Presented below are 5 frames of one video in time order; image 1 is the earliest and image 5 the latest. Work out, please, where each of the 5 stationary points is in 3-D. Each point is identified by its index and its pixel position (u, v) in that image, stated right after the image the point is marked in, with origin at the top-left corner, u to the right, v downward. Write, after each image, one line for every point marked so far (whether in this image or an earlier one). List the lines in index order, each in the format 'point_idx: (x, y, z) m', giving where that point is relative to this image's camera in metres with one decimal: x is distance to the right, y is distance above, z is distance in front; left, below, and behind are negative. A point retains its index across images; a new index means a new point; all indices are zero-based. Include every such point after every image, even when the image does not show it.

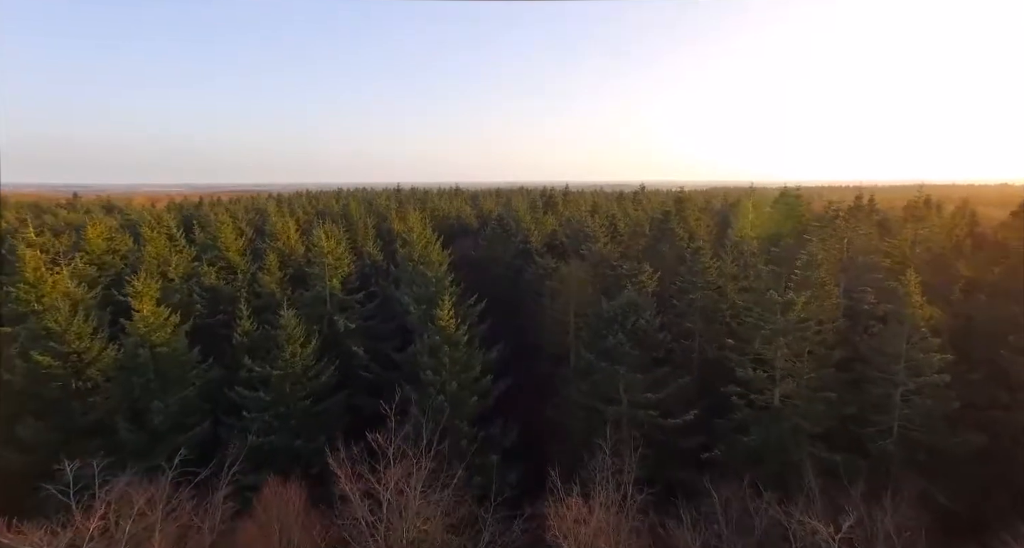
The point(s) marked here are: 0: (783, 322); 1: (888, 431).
0: (+10.3, -1.8, +19.2) m
1: (+14.2, -5.9, +19.1) m
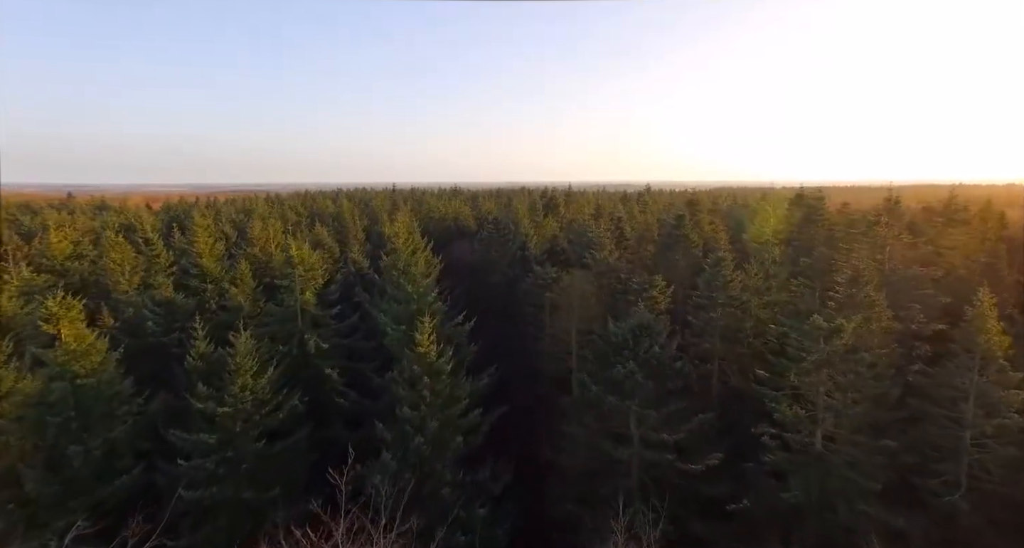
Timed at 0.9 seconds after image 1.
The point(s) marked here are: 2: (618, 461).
0: (+10.0, -2.5, +15.9) m
1: (+13.9, -6.6, +15.8) m
2: (+4.0, -7.0, +19.0) m
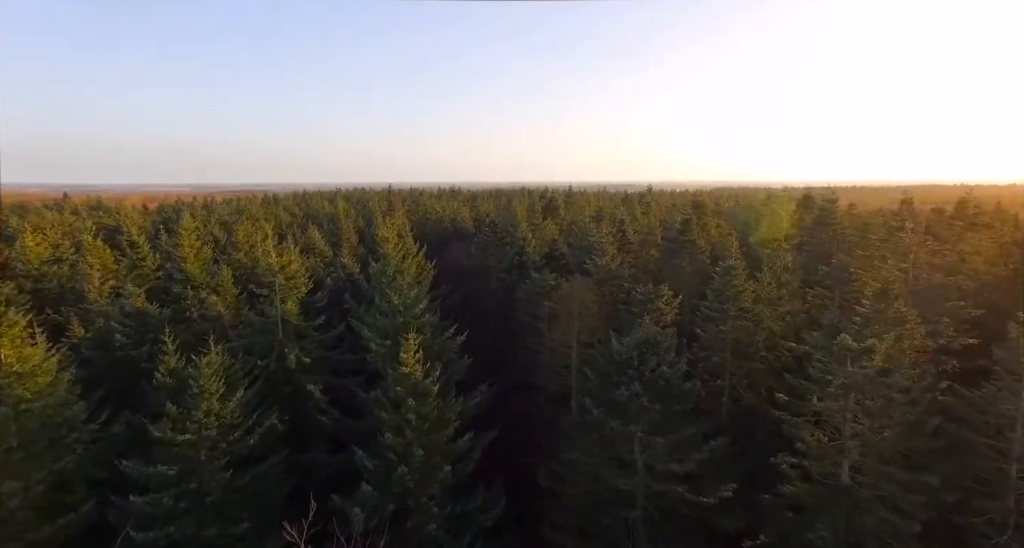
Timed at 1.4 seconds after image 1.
0: (+9.8, -2.9, +14.3) m
1: (+13.7, -7.0, +14.1) m
2: (+3.8, -7.4, +17.3) m
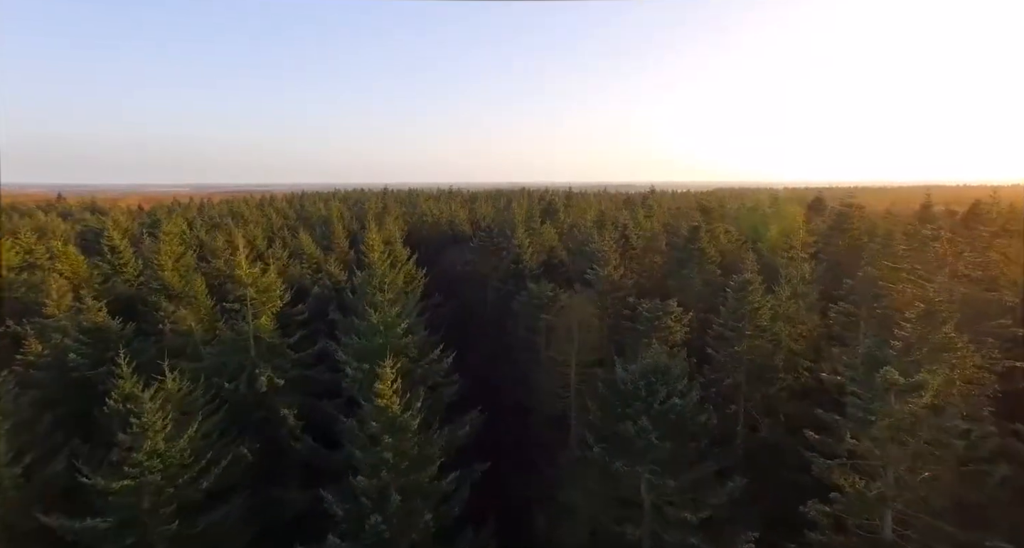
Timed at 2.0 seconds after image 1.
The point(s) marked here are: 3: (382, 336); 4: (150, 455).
0: (+9.5, -3.4, +12.2) m
1: (+13.4, -7.5, +12.0) m
2: (+3.5, -8.0, +15.3) m
3: (-4.7, -2.2, +18.2) m
4: (-9.7, -4.9, +13.5) m
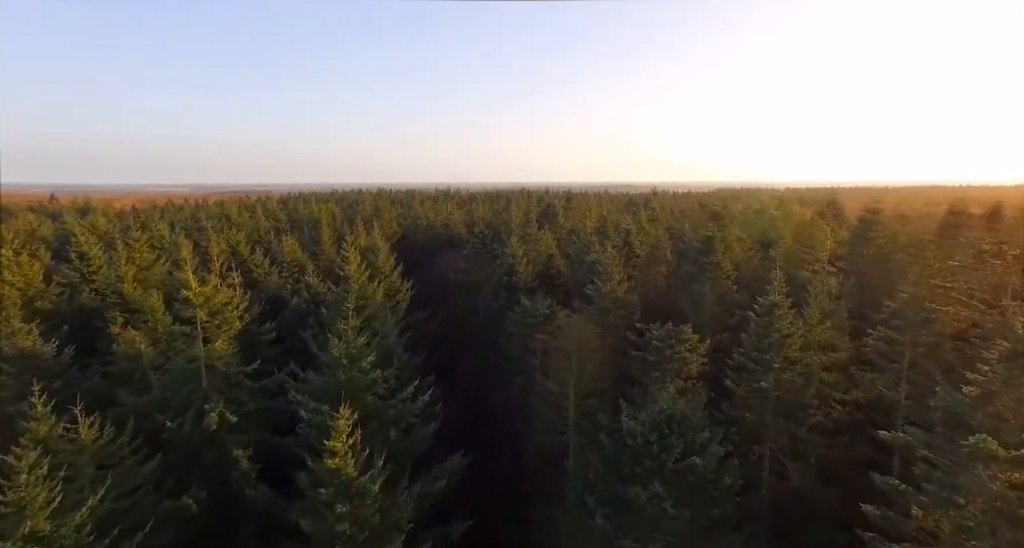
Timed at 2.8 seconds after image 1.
0: (+9.1, -4.2, +9.4) m
1: (+13.0, -8.3, +9.2) m
2: (+3.1, -8.7, +12.4) m
3: (-5.1, -3.0, +15.4) m
4: (-10.1, -5.6, +10.7) m
